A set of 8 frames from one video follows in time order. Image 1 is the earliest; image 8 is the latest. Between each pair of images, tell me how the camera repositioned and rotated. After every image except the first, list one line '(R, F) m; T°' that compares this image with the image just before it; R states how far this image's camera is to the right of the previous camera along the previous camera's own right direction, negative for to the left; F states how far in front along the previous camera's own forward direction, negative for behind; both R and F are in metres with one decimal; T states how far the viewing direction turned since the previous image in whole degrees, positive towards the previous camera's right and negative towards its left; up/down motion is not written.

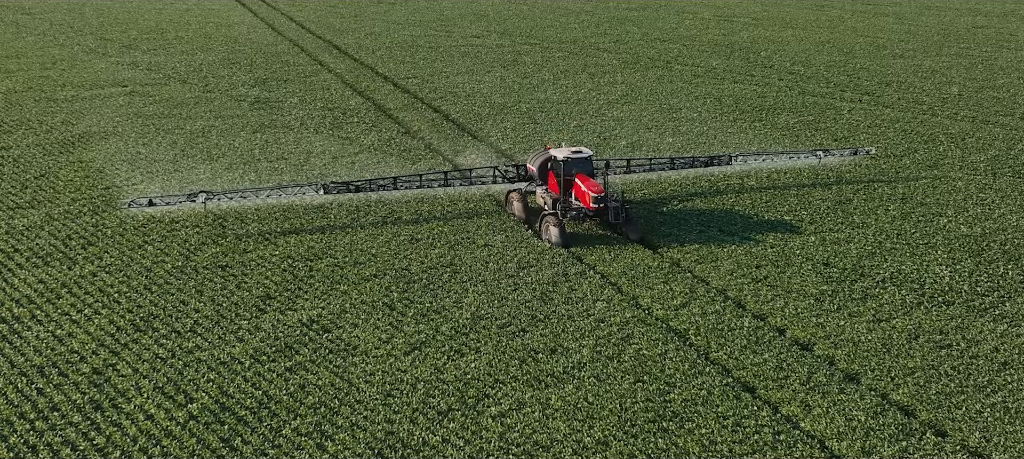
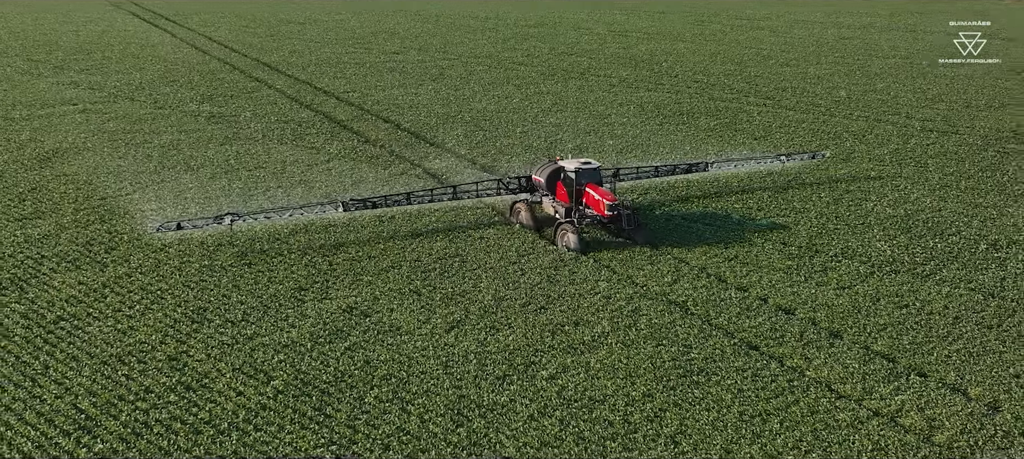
(-1.8, -1.0) m; +8°
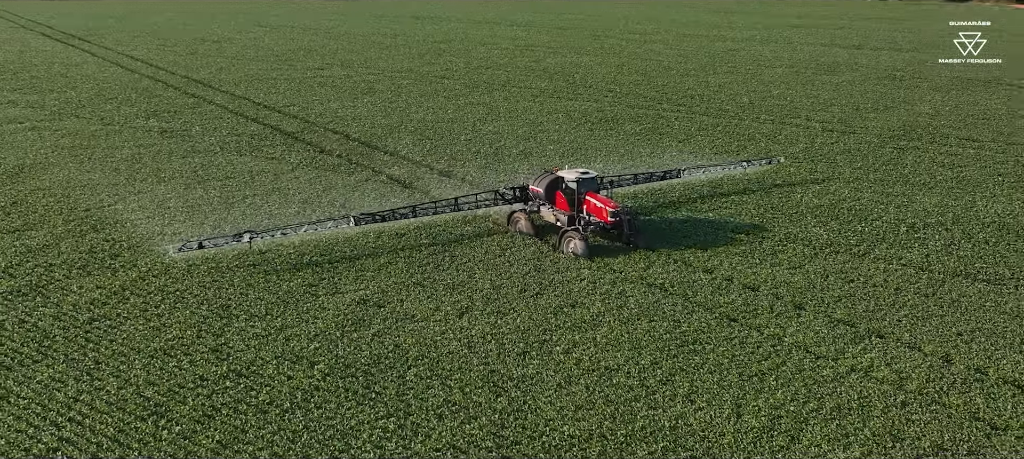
(-1.5, -0.9) m; +7°
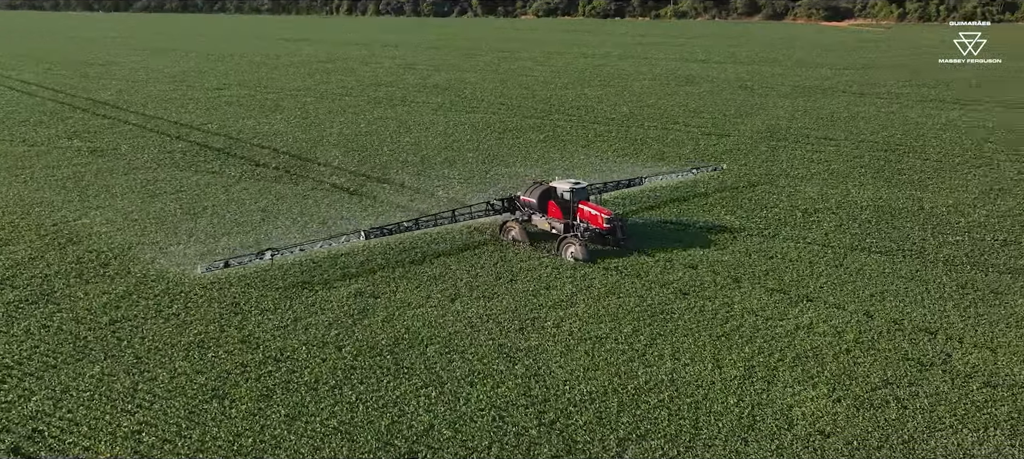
(-1.9, -1.1) m; +9°
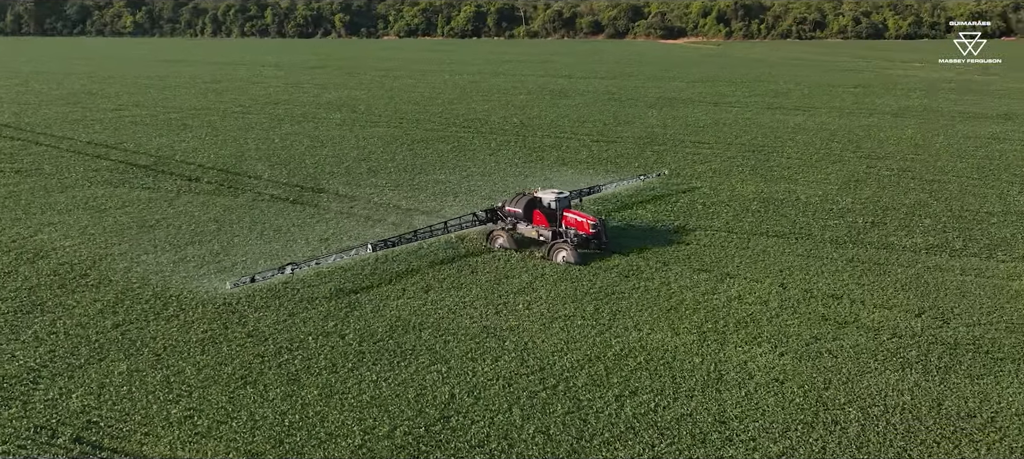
(-2.0, -1.3) m; +10°
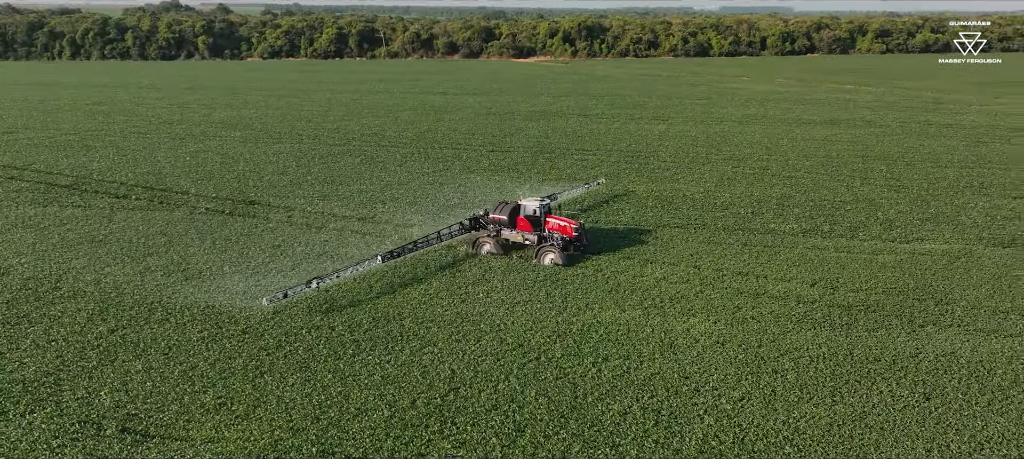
(-2.5, -1.6) m; +11°
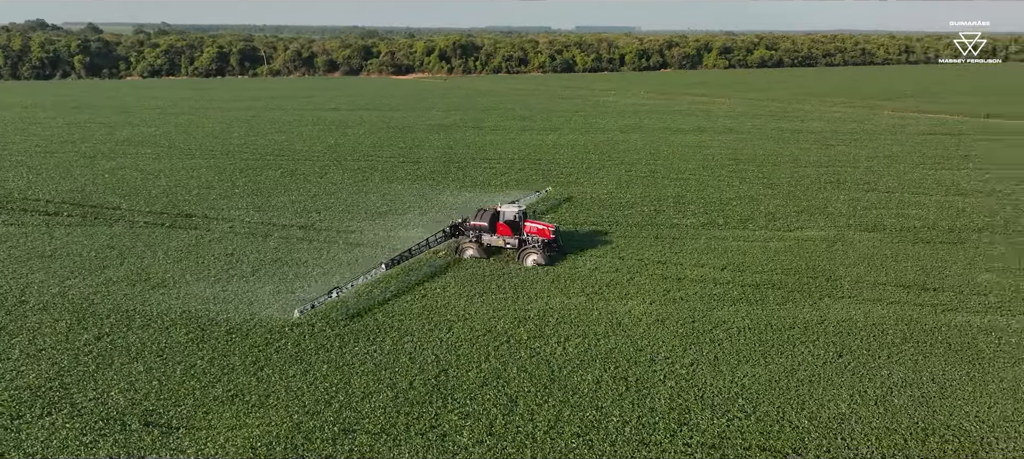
(-2.2, -1.5) m; +10°
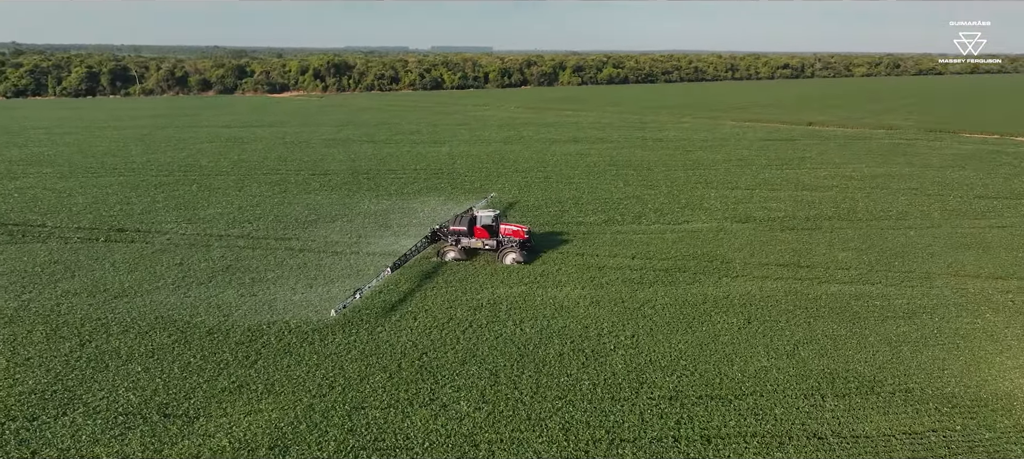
(-2.5, -1.6) m; +10°
